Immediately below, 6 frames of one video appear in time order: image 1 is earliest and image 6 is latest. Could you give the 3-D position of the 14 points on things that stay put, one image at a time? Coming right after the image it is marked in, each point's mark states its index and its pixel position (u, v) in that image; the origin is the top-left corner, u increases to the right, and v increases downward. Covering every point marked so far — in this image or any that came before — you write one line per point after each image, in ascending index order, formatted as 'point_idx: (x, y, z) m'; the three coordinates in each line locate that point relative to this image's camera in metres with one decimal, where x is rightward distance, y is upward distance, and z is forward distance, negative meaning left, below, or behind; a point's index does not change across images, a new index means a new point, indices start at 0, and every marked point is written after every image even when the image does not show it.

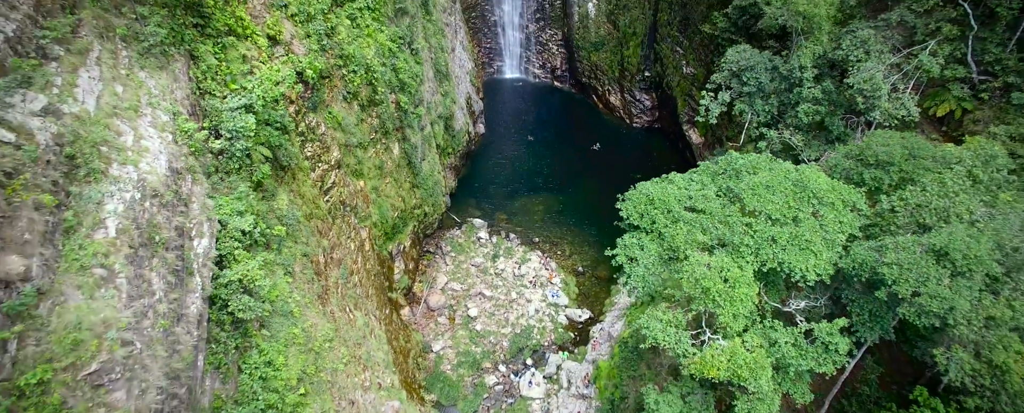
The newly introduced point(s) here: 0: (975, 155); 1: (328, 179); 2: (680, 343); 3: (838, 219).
0: (+6.6, +0.7, +6.4) m
1: (-4.1, +0.4, +10.5) m
2: (+2.5, -2.0, +6.7) m
3: (+4.7, -0.2, +6.6) m
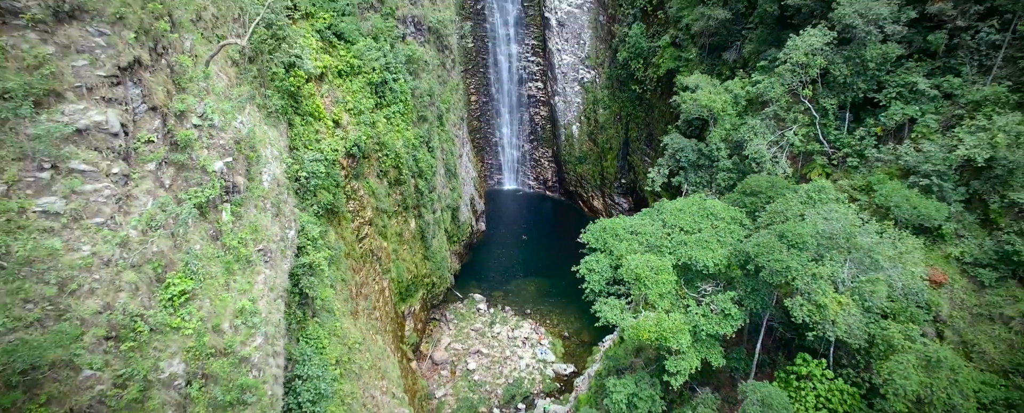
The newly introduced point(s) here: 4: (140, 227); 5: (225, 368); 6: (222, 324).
0: (+6.4, +0.4, +9.6) m
1: (-4.3, -0.8, +13.5) m
2: (+2.2, -2.2, +9.2) m
3: (+4.5, -0.5, +9.6) m
4: (-3.8, -0.2, +4.8) m
5: (-3.2, -1.8, +5.3) m
6: (-3.3, -1.3, +5.4) m
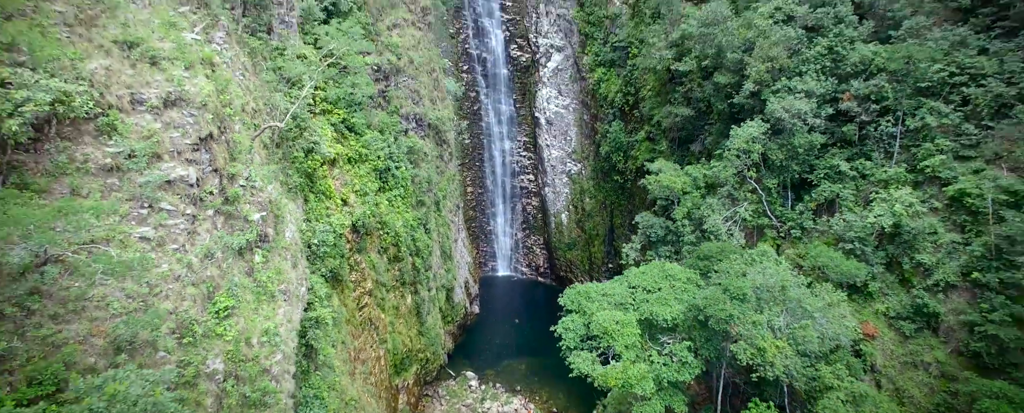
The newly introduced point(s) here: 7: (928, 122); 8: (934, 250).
0: (+6.0, -1.1, +11.2) m
1: (-4.7, -2.9, +14.6) m
2: (+1.8, -3.6, +10.2) m
3: (+4.1, -1.9, +11.0) m
4: (-4.1, -0.7, +6.2) m
5: (-3.6, -2.4, +6.4) m
6: (-3.7, -1.9, +6.6) m
7: (+10.3, +2.1, +11.4) m
8: (+9.1, -0.9, +10.0) m
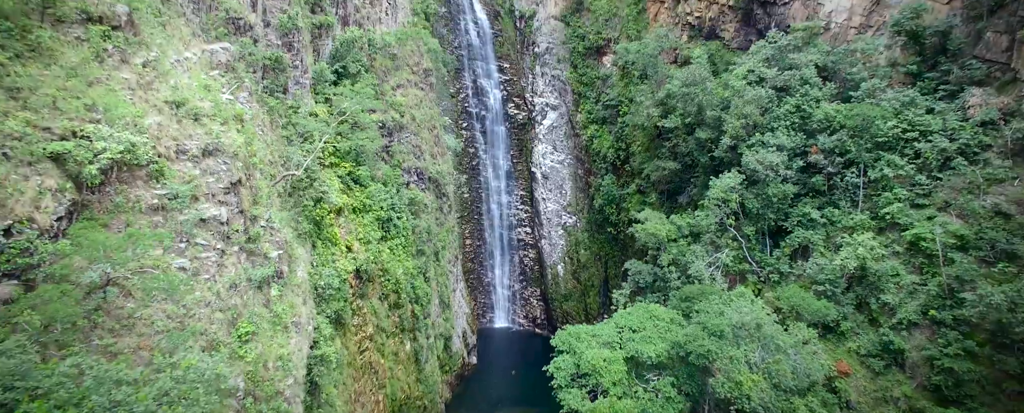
0: (+5.8, -2.2, +11.9) m
1: (-4.9, -4.4, +15.1) m
2: (+1.6, -4.6, +10.6) m
3: (+4.0, -3.0, +11.6) m
4: (-4.3, -1.2, +7.0) m
5: (-3.8, -2.9, +7.0) m
6: (-3.9, -2.5, +7.2) m
7: (+10.1, +0.9, +12.5) m
8: (+9.0, -2.0, +10.7) m
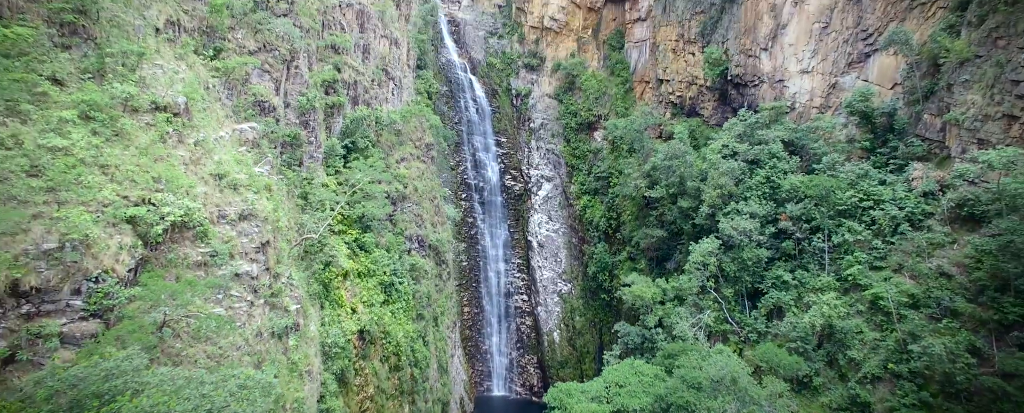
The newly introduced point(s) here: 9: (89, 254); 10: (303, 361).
0: (+5.6, -3.9, +12.7) m
1: (-5.1, -6.5, +15.5) m
2: (+1.4, -6.1, +11.1) m
3: (+3.8, -4.7, +12.3) m
4: (-4.5, -2.2, +8.0) m
5: (-4.0, -3.9, +7.7) m
6: (-4.0, -3.5, +8.0) m
7: (+9.9, -1.0, +13.7) m
8: (+8.8, -3.5, +11.6) m
9: (-5.4, -0.6, +5.9) m
10: (-4.3, -3.0, +9.0) m
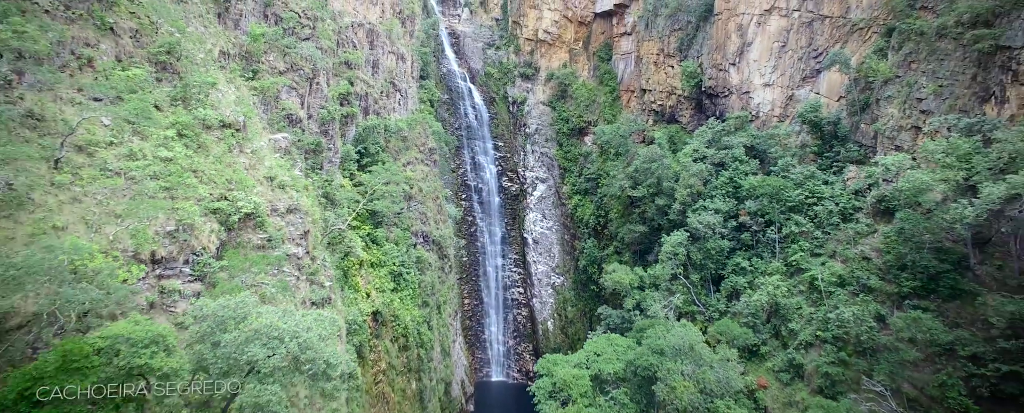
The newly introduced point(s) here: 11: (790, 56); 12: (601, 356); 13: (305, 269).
0: (+5.4, -3.8, +14.9) m
1: (-5.3, -6.5, +17.7) m
2: (+1.3, -6.0, +13.3) m
3: (+3.6, -4.6, +14.5) m
4: (-4.7, -2.1, +10.2) m
5: (-4.1, -3.8, +9.9) m
6: (-4.2, -3.4, +10.2) m
7: (+9.7, -0.8, +15.9) m
8: (+8.6, -3.4, +13.8) m
9: (-5.6, -0.5, +8.1) m
10: (-4.5, -2.9, +11.2) m
11: (+11.7, +6.3, +19.4) m
12: (+2.7, -4.8, +14.6) m
13: (-4.9, -1.4, +10.8) m
